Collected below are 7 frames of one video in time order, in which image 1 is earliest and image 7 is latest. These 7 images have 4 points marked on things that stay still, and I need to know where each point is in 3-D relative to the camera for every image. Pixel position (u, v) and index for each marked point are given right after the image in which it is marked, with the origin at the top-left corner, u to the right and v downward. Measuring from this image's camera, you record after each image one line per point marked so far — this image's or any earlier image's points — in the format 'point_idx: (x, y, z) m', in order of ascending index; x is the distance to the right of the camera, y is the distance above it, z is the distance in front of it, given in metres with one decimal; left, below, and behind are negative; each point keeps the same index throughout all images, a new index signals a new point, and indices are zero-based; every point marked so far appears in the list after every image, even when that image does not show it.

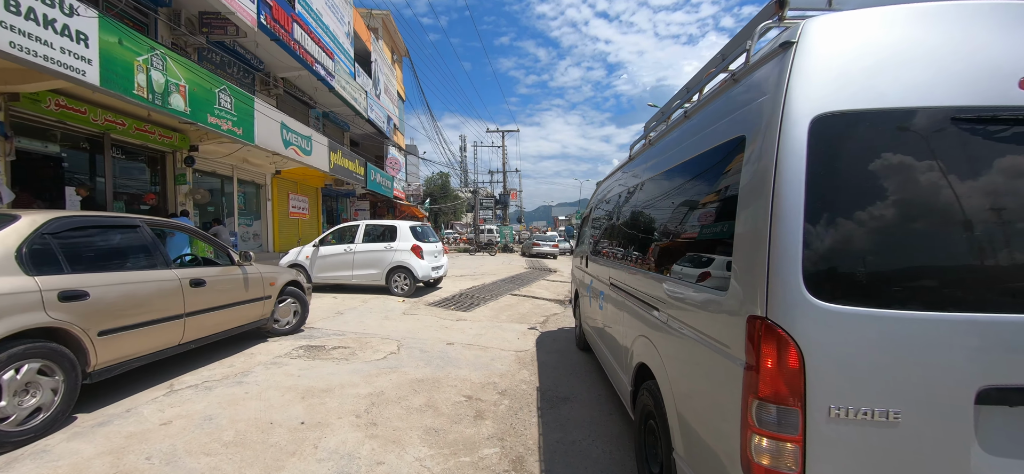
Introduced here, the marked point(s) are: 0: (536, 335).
0: (+0.3, -1.4, +5.5) m
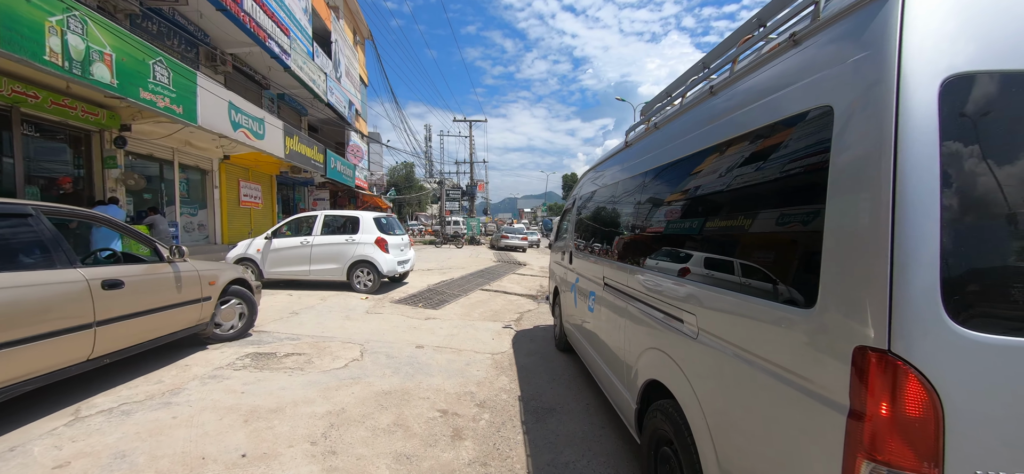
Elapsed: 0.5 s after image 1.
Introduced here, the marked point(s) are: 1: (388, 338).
0: (0.0, -1.3, +5.2) m
1: (-1.4, -1.1, +4.4) m
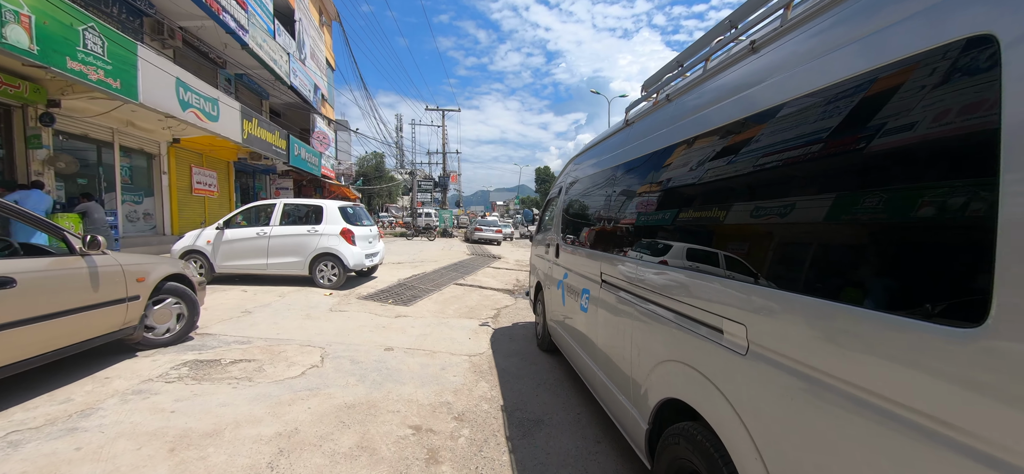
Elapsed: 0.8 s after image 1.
0: (-0.3, -1.2, +4.9) m
1: (-1.6, -1.0, +3.9) m
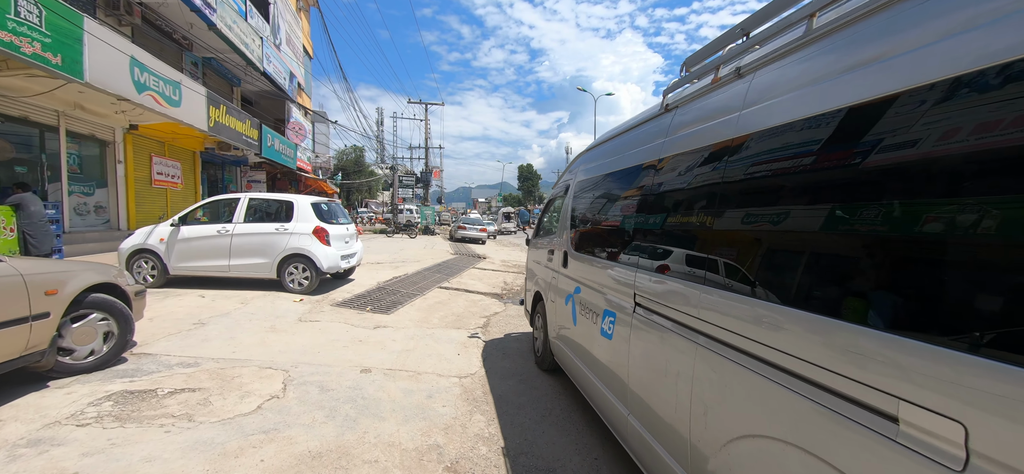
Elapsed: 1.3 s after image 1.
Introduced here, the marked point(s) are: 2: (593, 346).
0: (-0.4, -1.2, +4.4) m
1: (-1.6, -1.1, +3.4) m
2: (+0.6, -0.8, +3.0) m
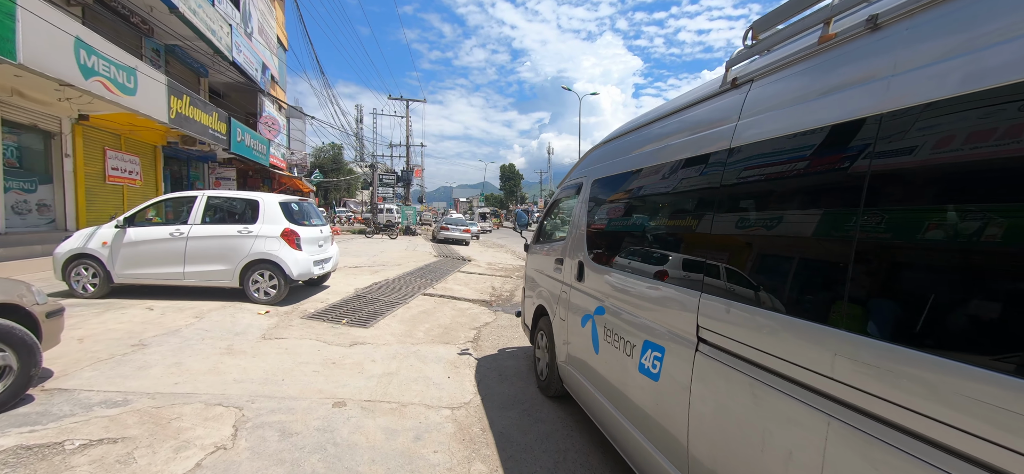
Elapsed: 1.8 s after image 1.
0: (-0.4, -1.3, +3.9) m
1: (-1.6, -1.1, +2.8) m
2: (+0.6, -0.9, +2.6) m
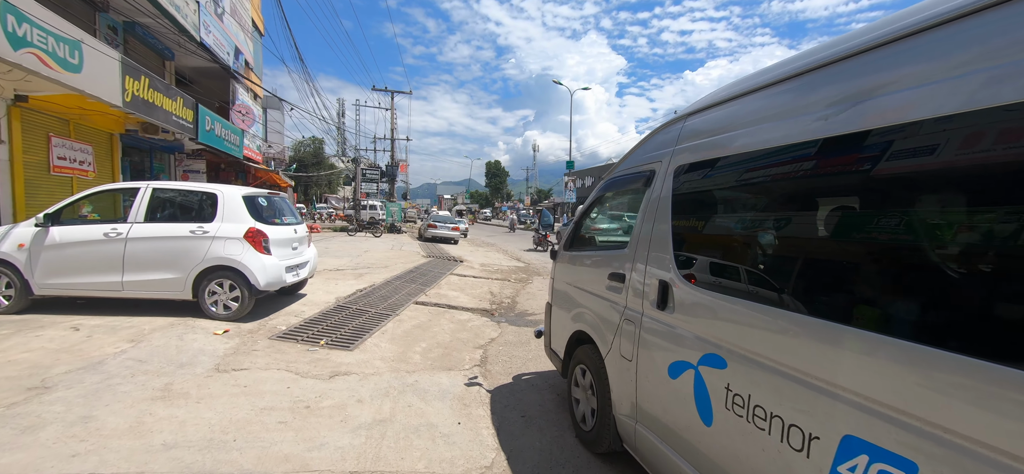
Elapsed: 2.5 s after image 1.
0: (-0.2, -1.3, +3.1) m
1: (-1.4, -1.1, +2.0) m
2: (+0.8, -0.9, +1.8) m
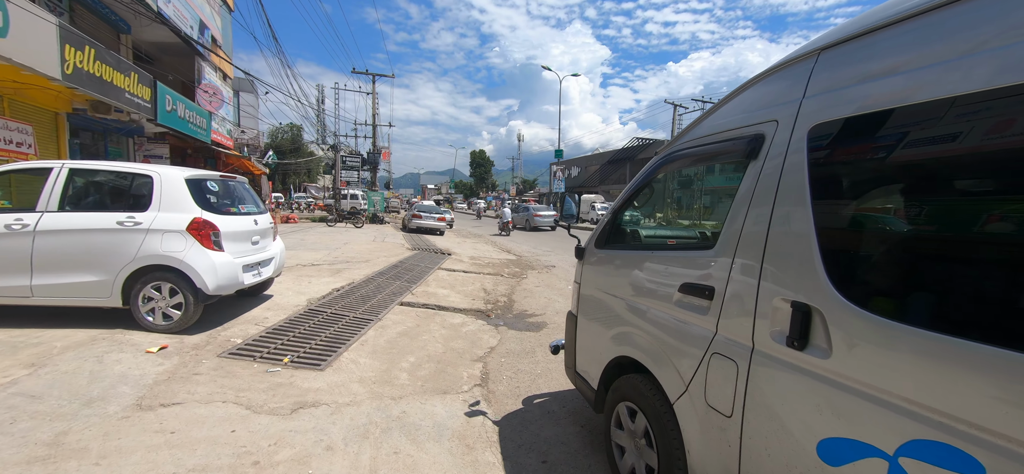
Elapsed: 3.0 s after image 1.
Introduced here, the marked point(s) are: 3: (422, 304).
0: (-0.1, -1.3, +2.5) m
1: (-1.3, -1.1, +1.3) m
2: (+1.0, -0.9, +1.2) m
3: (-1.2, -0.9, +5.2) m
